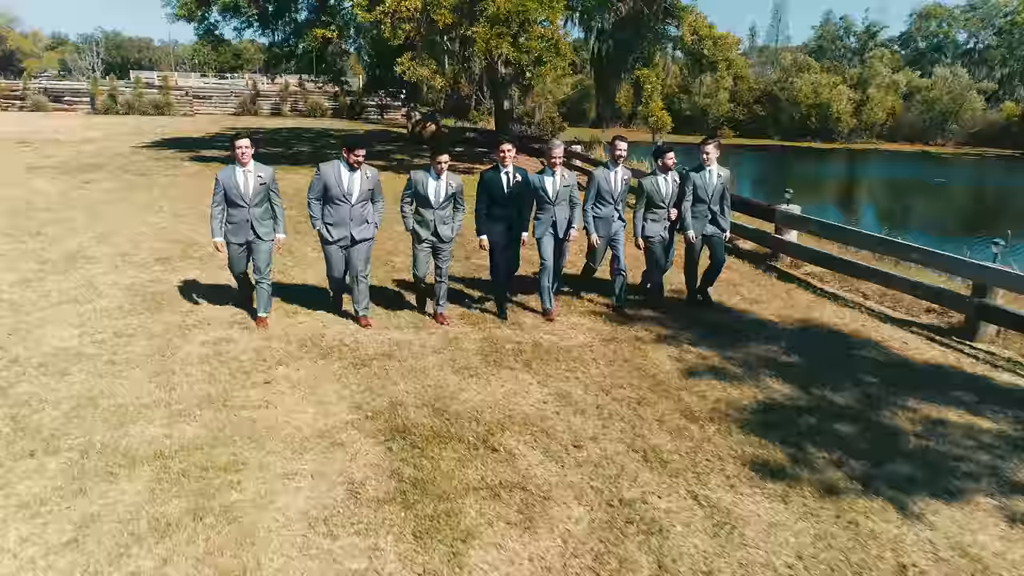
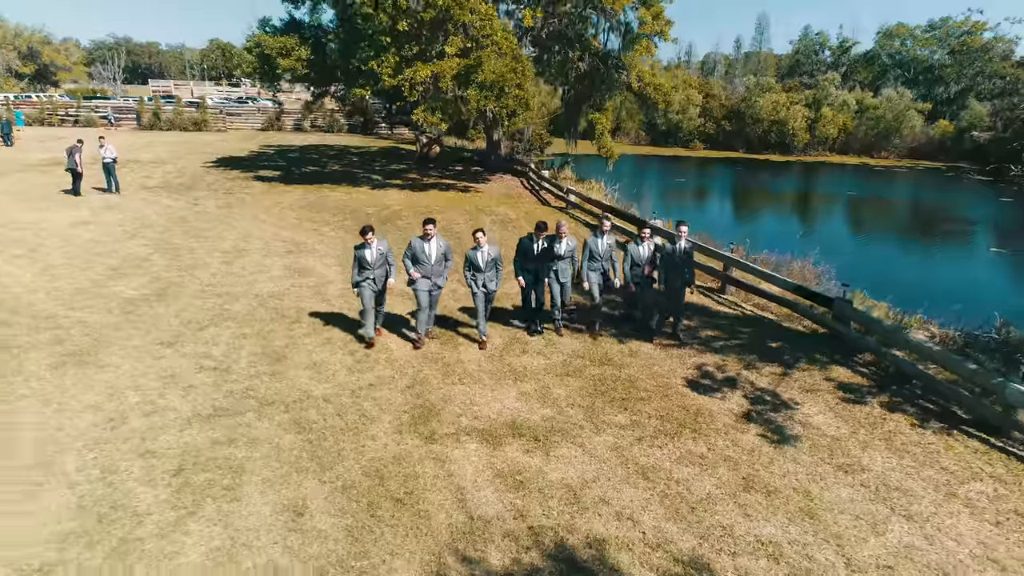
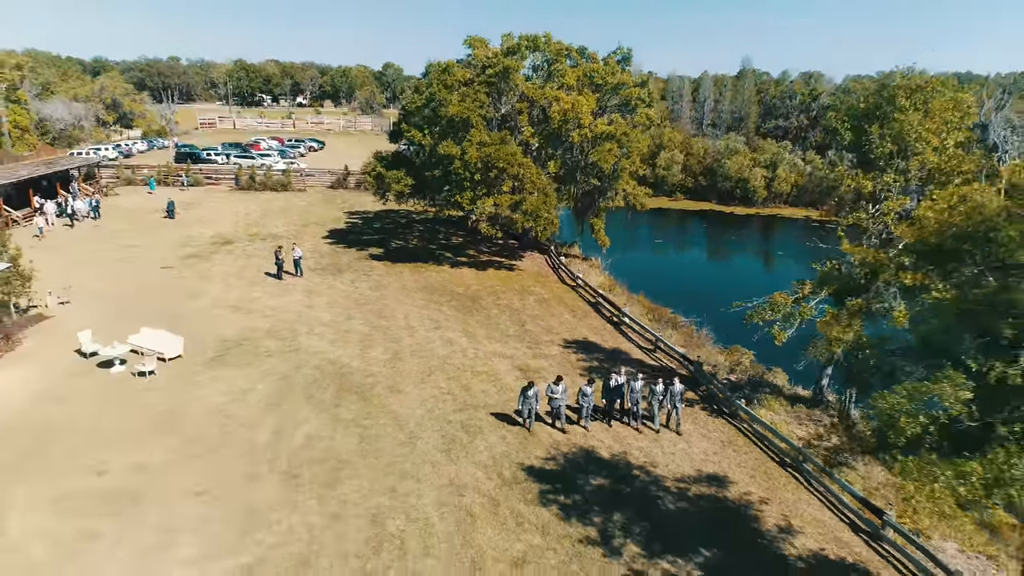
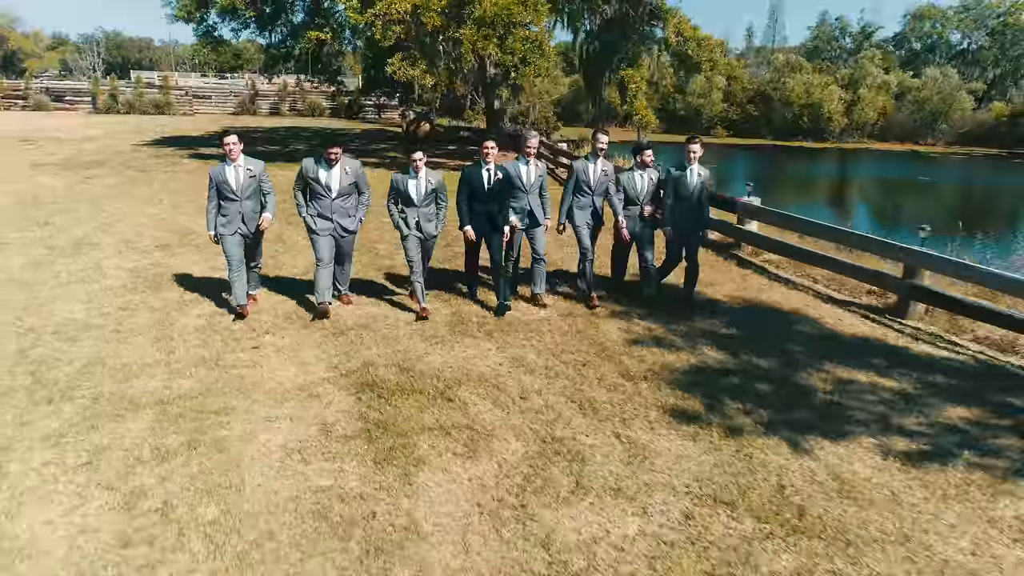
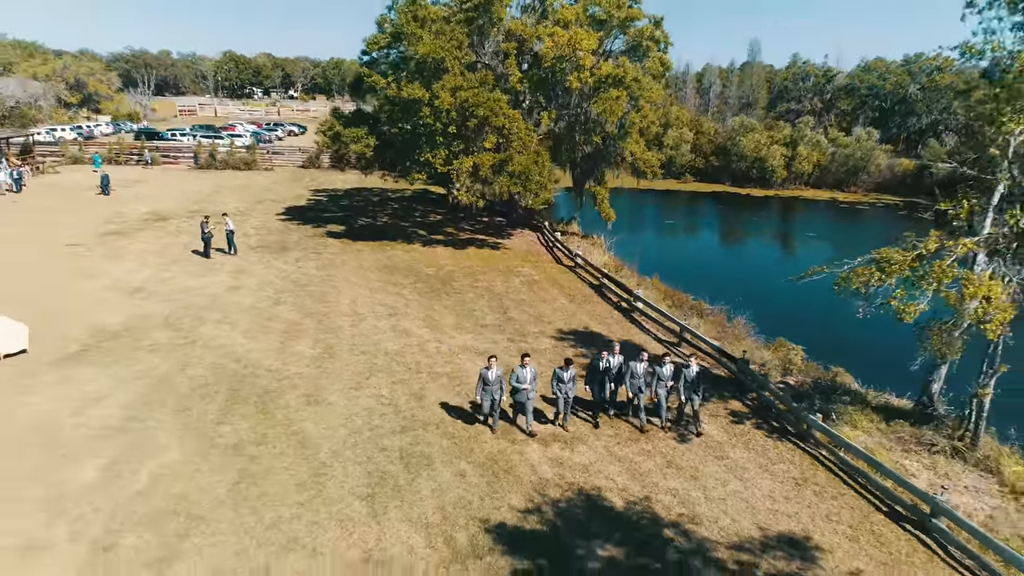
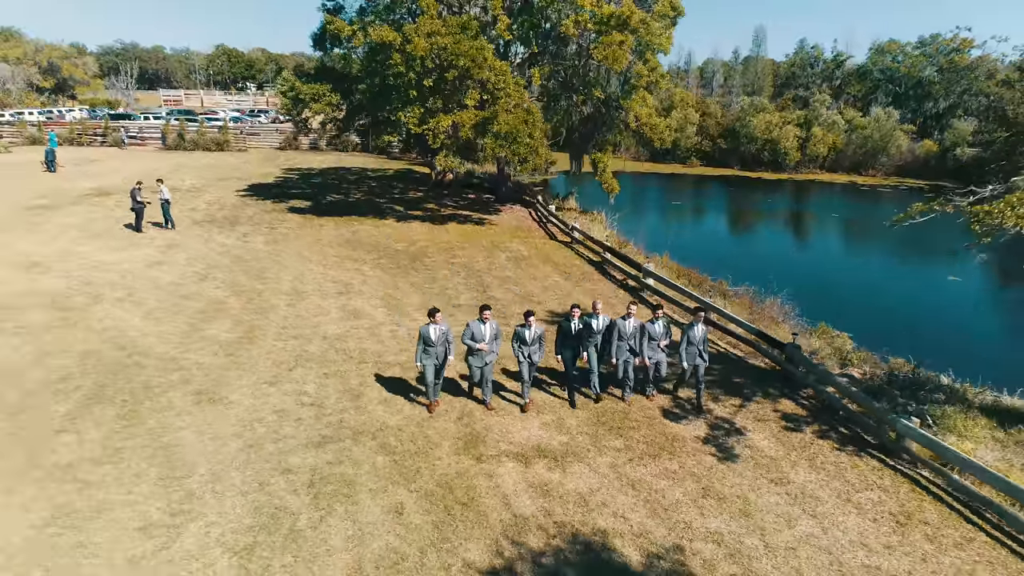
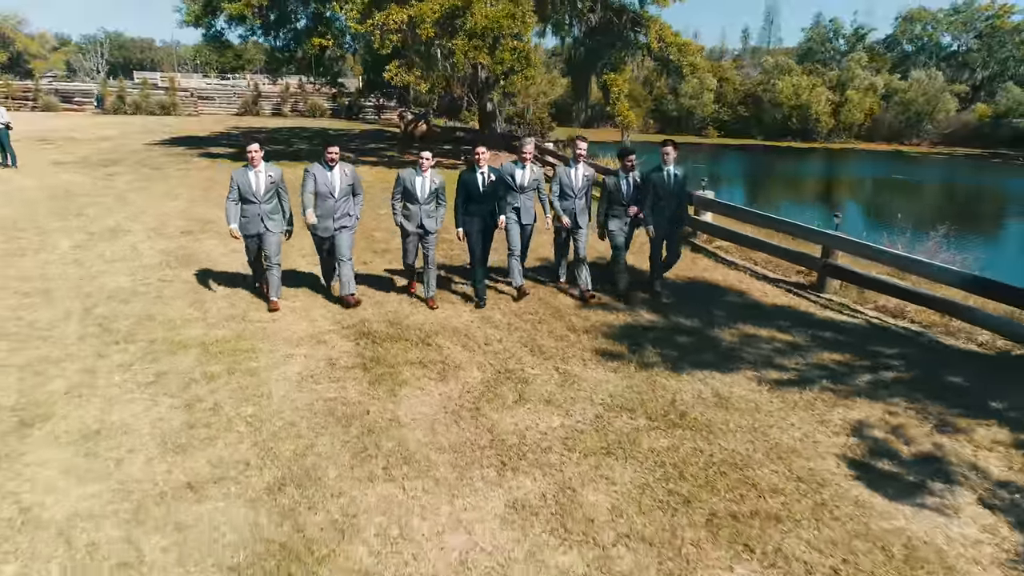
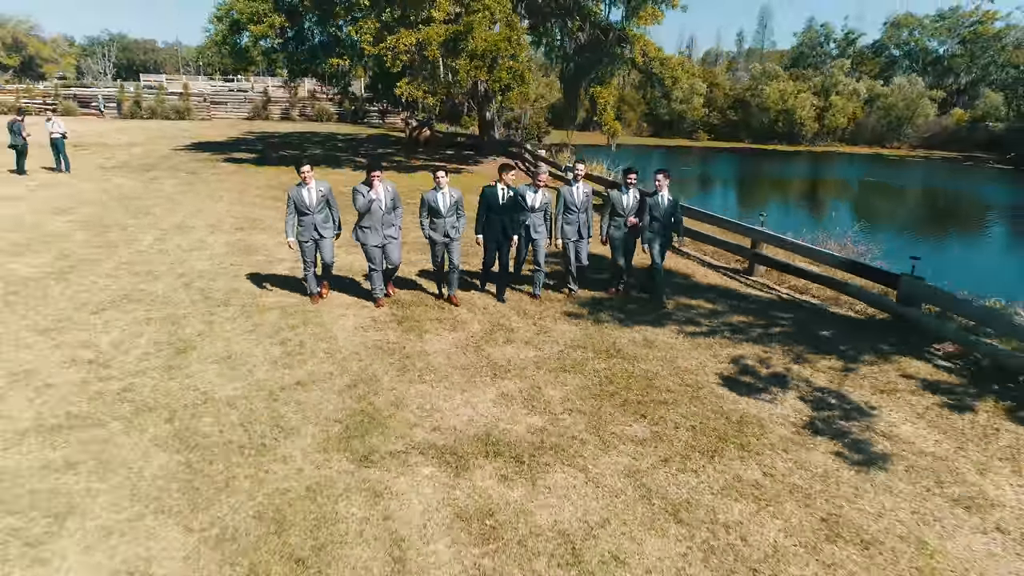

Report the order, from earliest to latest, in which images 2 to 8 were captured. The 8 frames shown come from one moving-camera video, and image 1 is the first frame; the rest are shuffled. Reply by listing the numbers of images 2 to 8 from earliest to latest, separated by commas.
4, 7, 8, 2, 6, 5, 3
